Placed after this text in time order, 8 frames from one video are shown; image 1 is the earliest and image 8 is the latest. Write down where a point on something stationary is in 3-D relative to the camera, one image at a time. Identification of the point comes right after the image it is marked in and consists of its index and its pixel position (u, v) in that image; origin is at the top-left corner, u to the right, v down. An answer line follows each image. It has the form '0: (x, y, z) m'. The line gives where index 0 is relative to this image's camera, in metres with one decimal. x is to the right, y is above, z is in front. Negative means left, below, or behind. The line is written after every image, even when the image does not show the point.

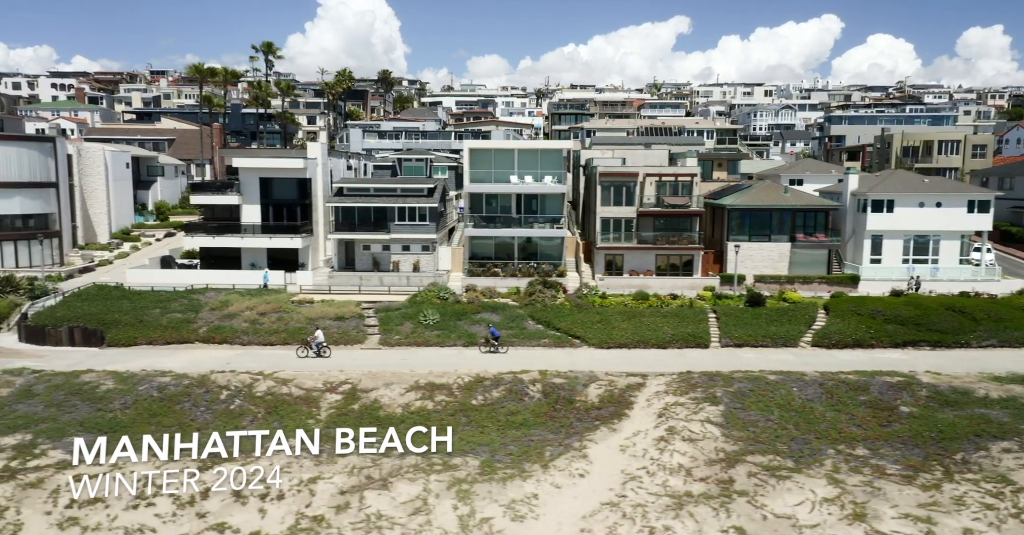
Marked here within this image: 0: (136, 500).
0: (-9.5, -5.9, +17.8) m
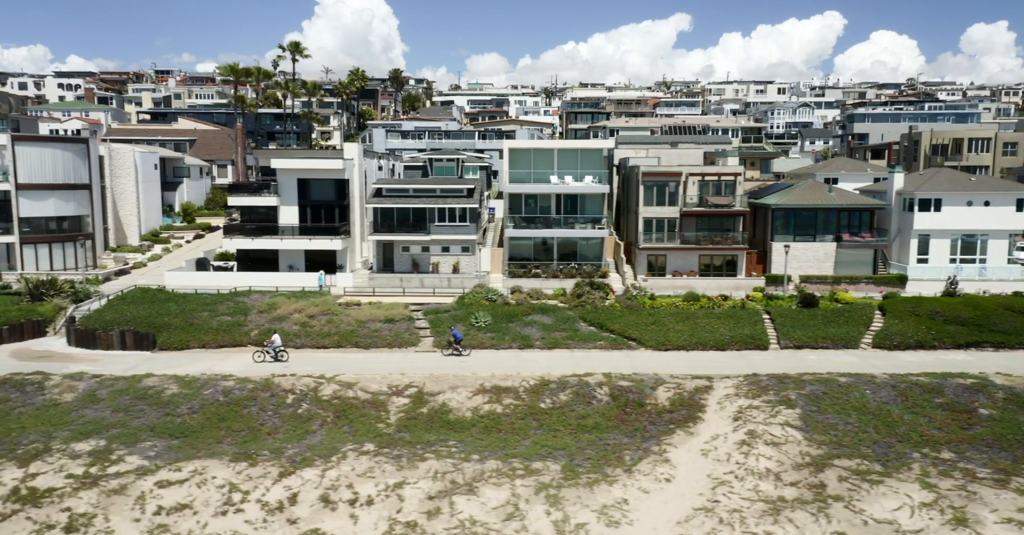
0: (-7.3, -6.1, +17.8) m
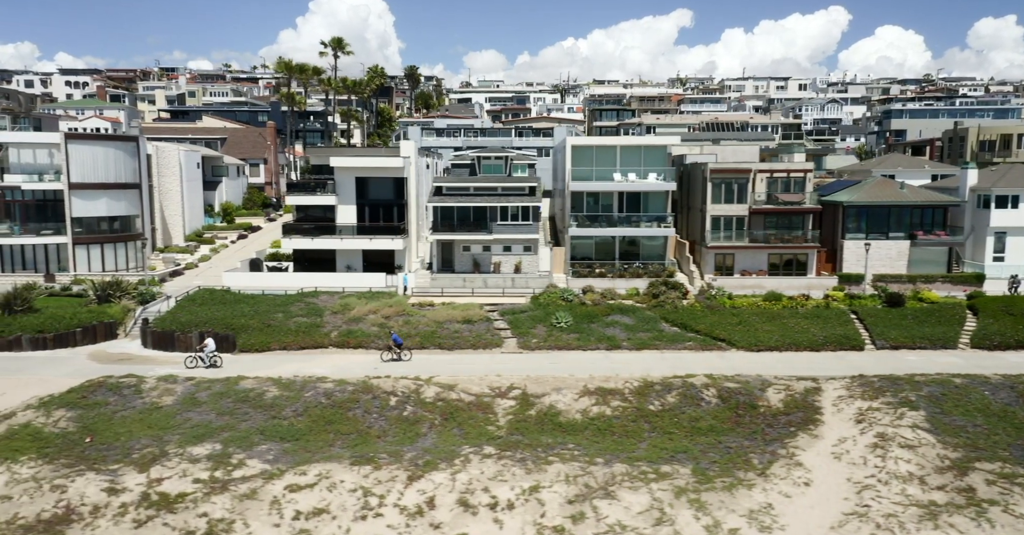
0: (-3.7, -6.1, +17.6) m
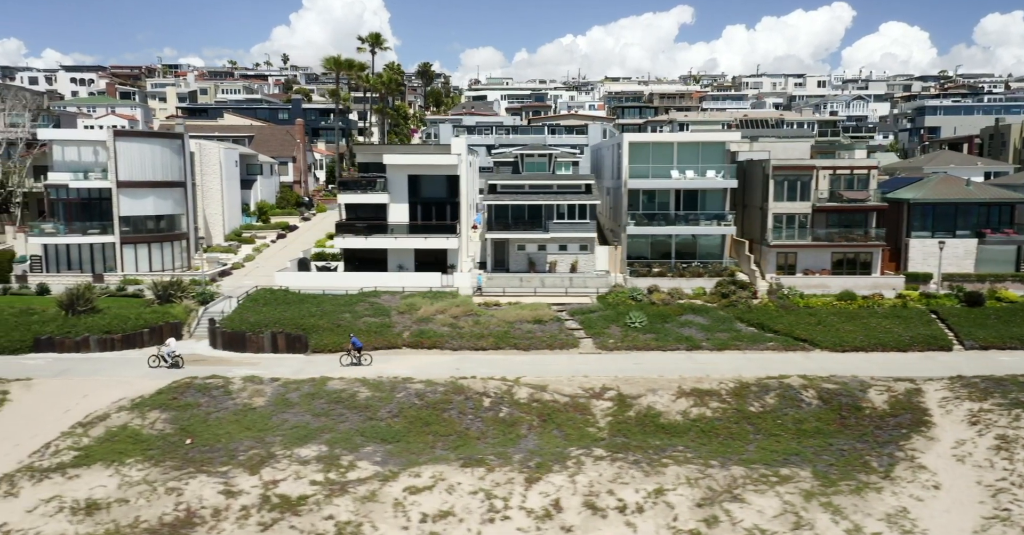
0: (-0.5, -6.2, +17.4) m
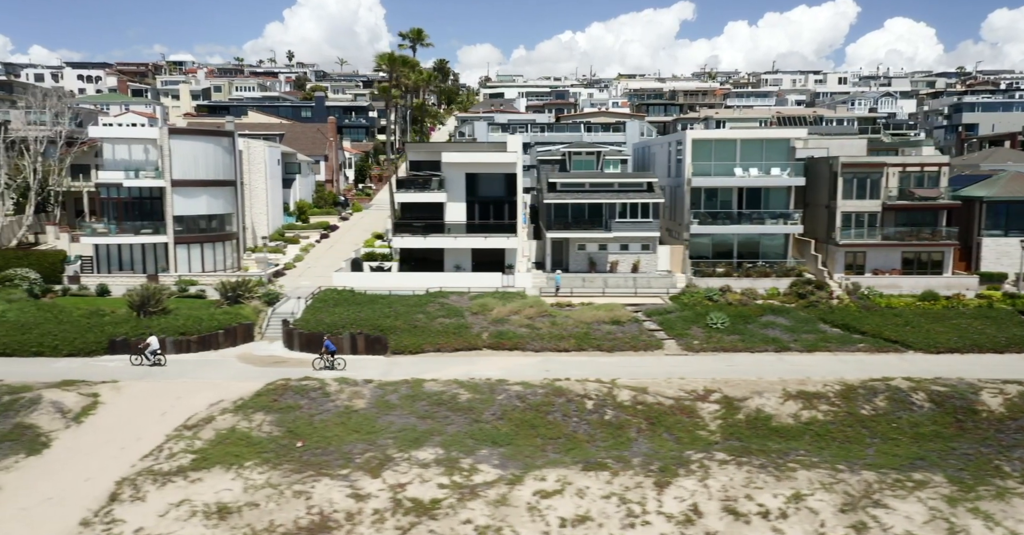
0: (+2.9, -6.2, +17.3) m
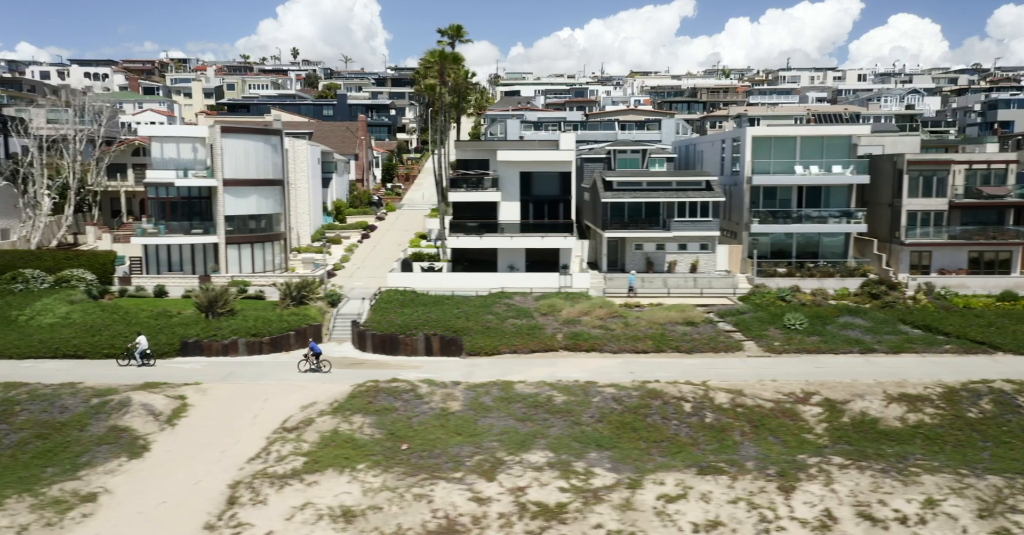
0: (+6.2, -6.3, +17.1) m
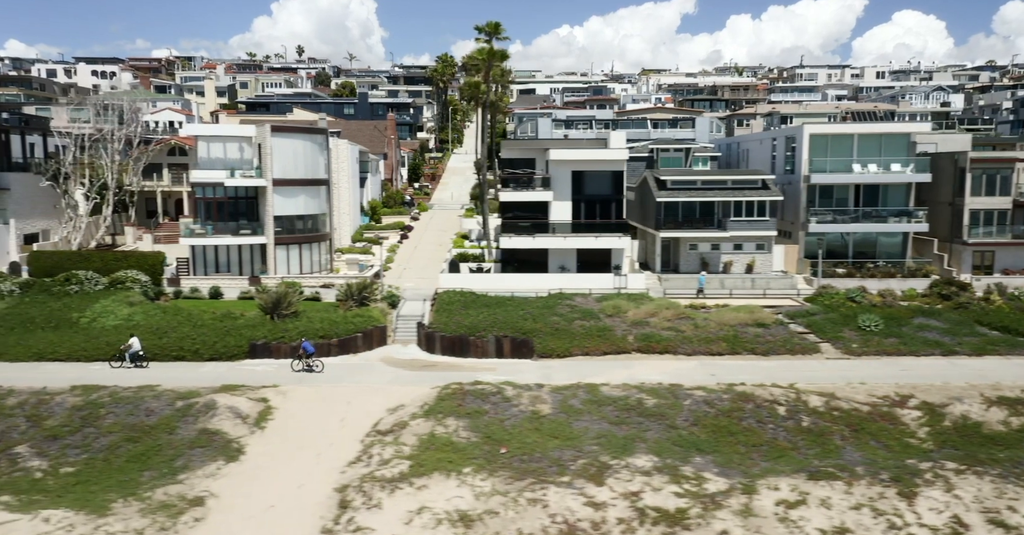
0: (+9.2, -6.4, +16.9) m
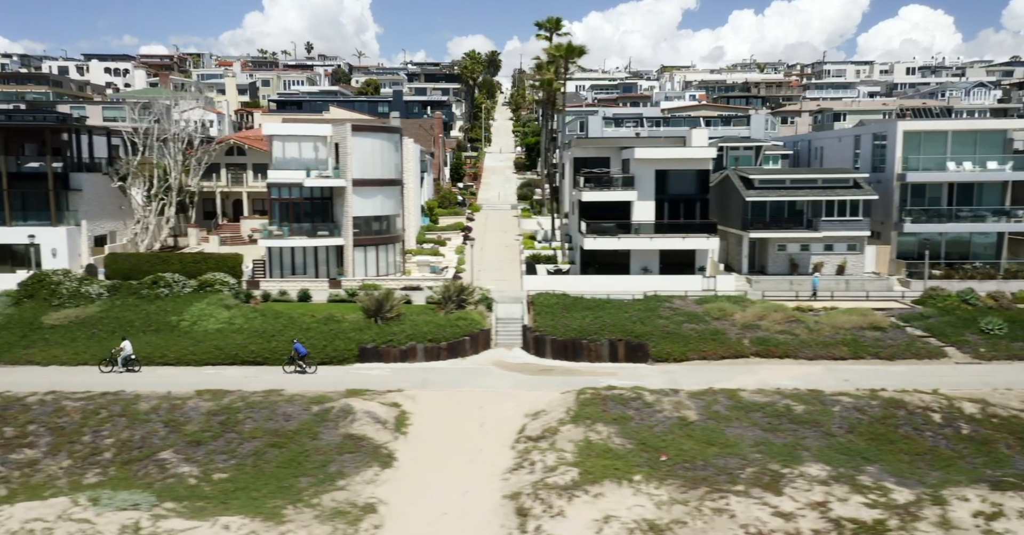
0: (+14.1, -6.6, +16.6) m
